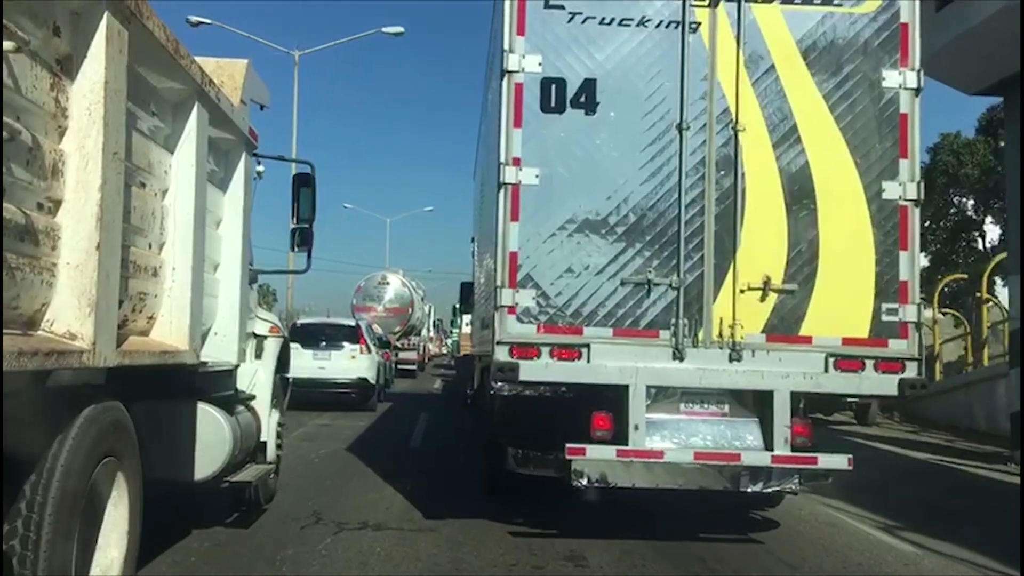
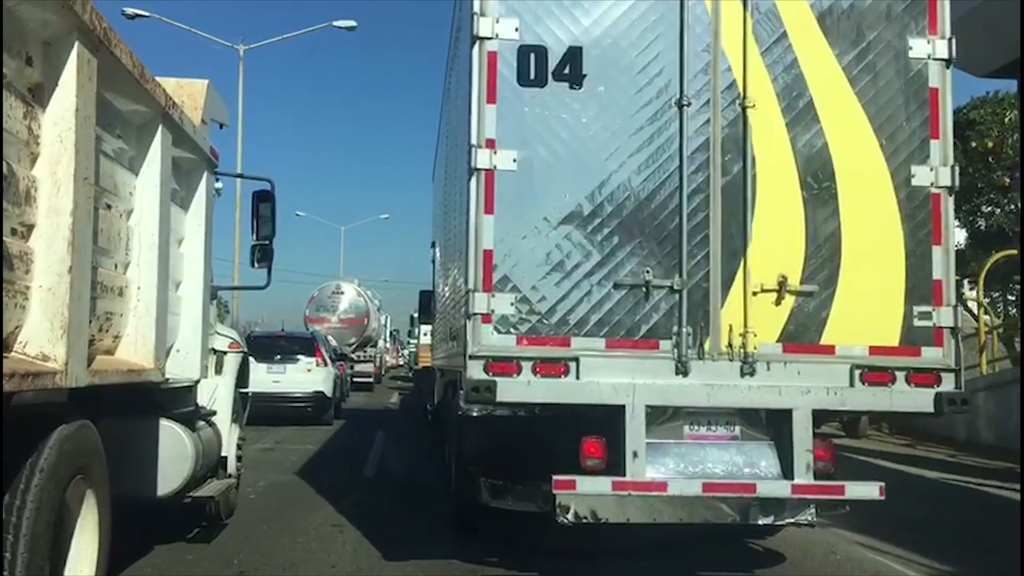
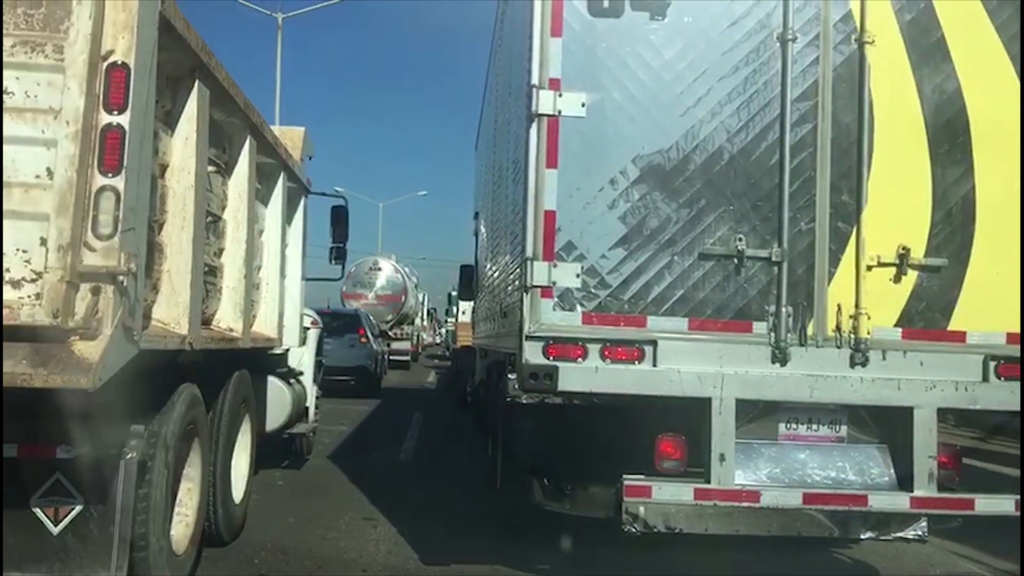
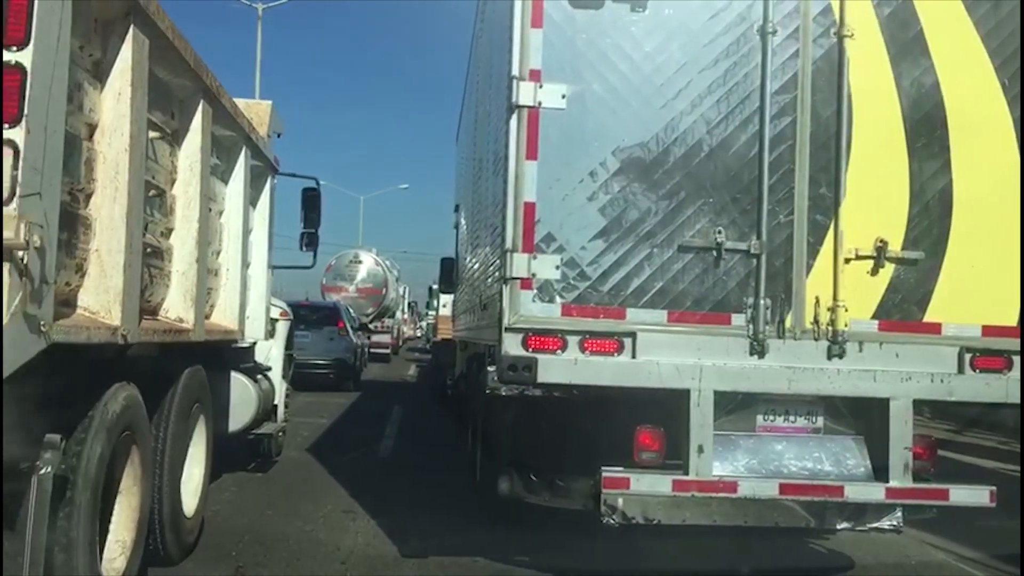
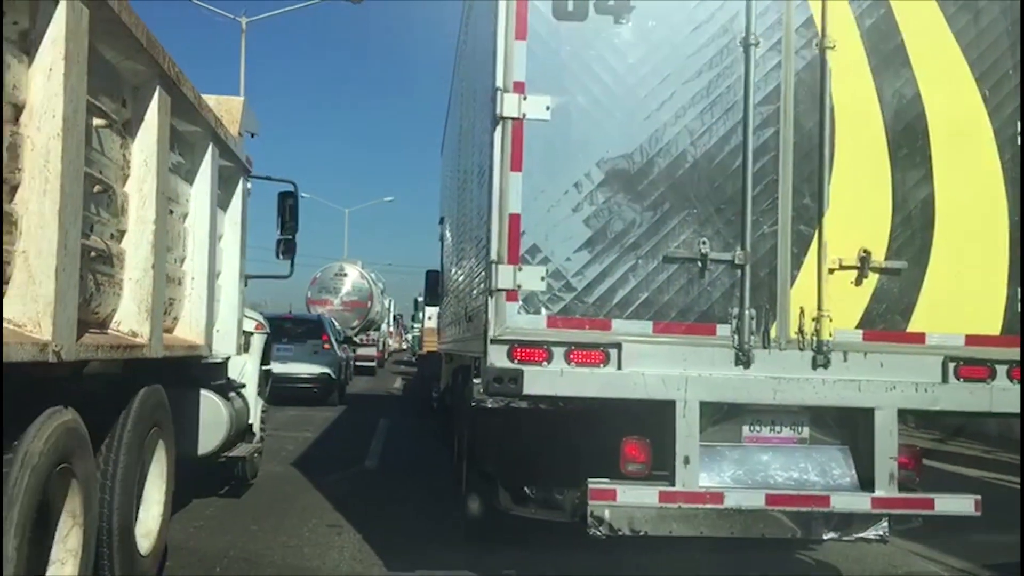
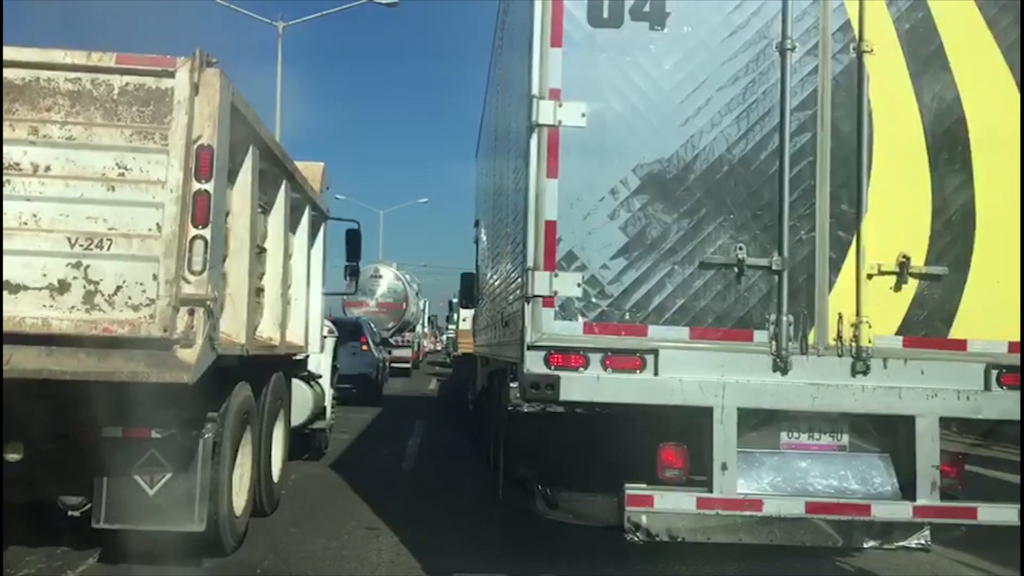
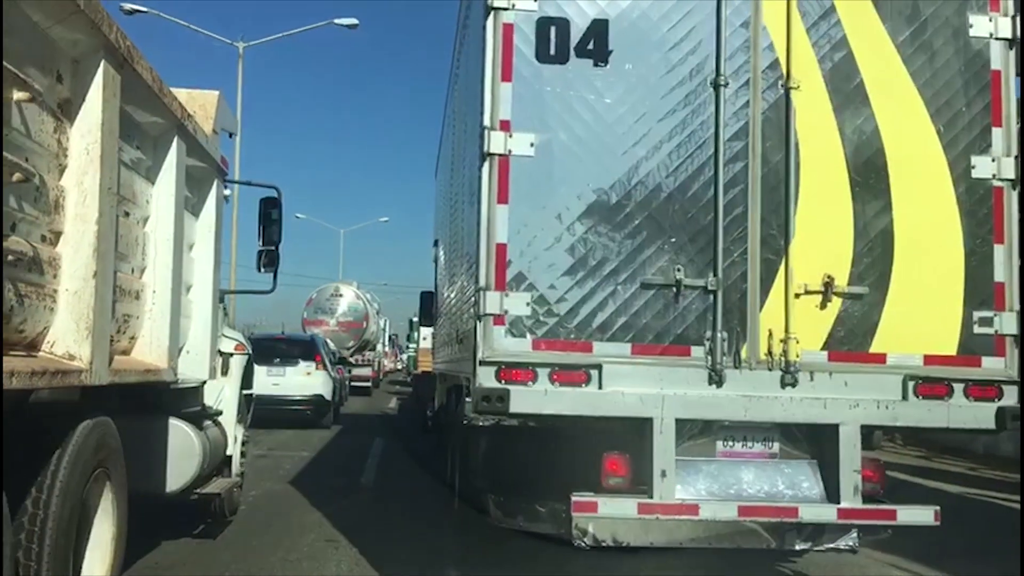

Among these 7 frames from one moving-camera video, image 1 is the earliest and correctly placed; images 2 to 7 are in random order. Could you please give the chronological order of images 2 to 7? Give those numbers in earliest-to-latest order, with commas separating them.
2, 7, 5, 4, 3, 6
